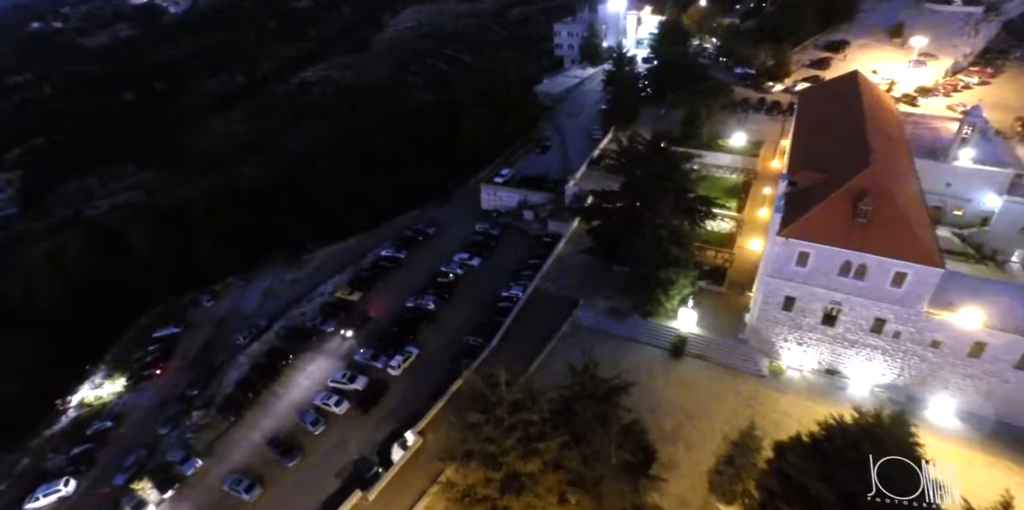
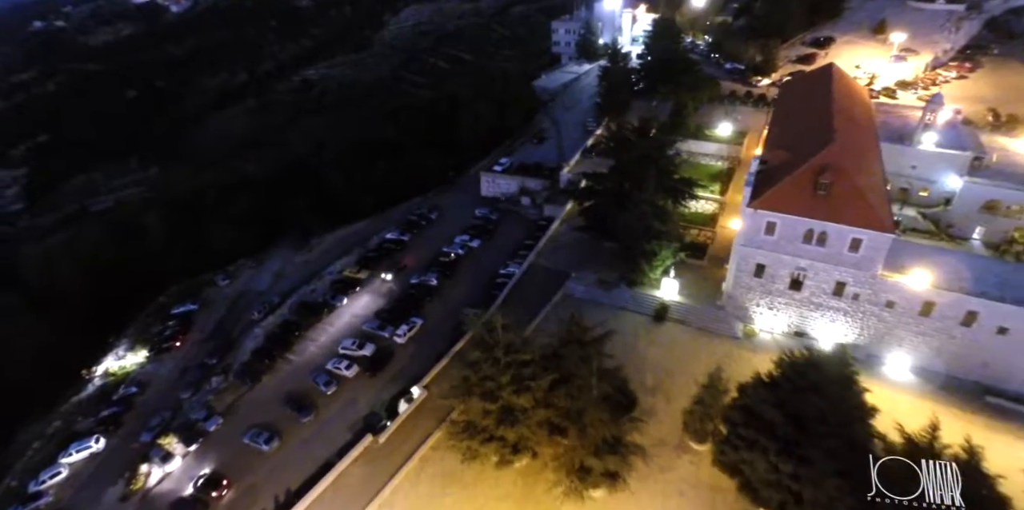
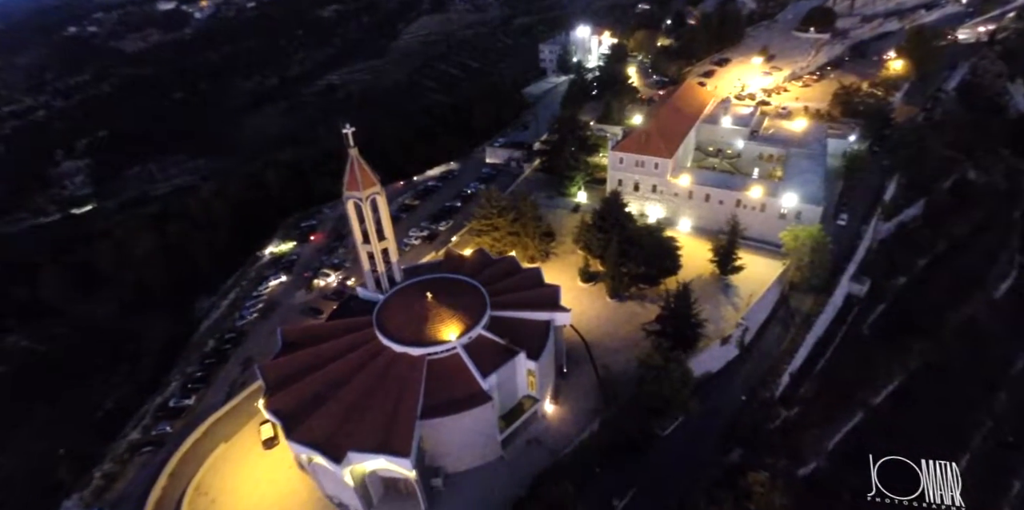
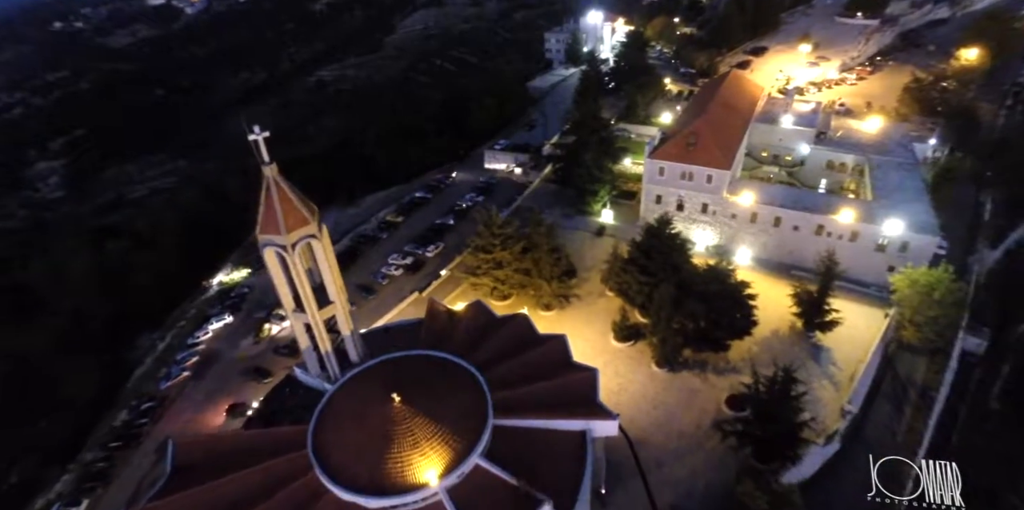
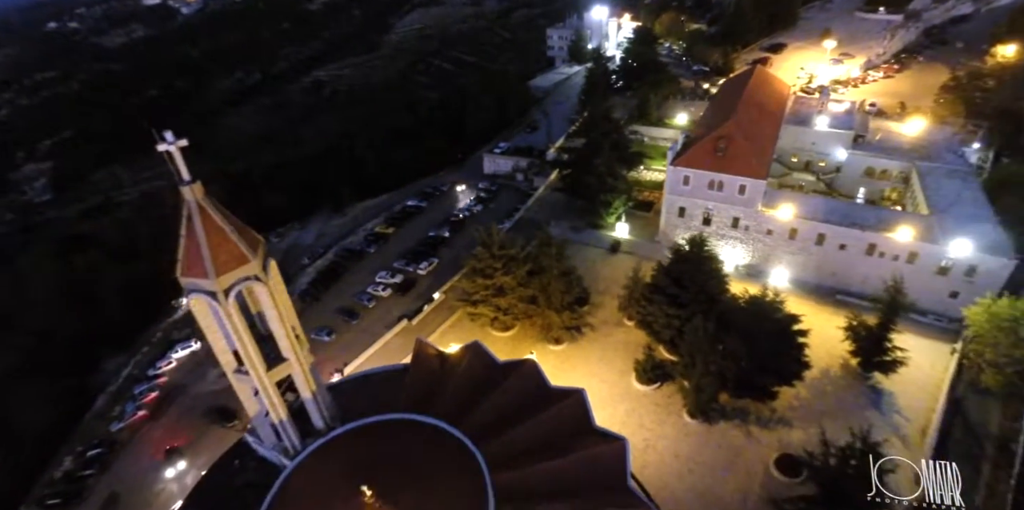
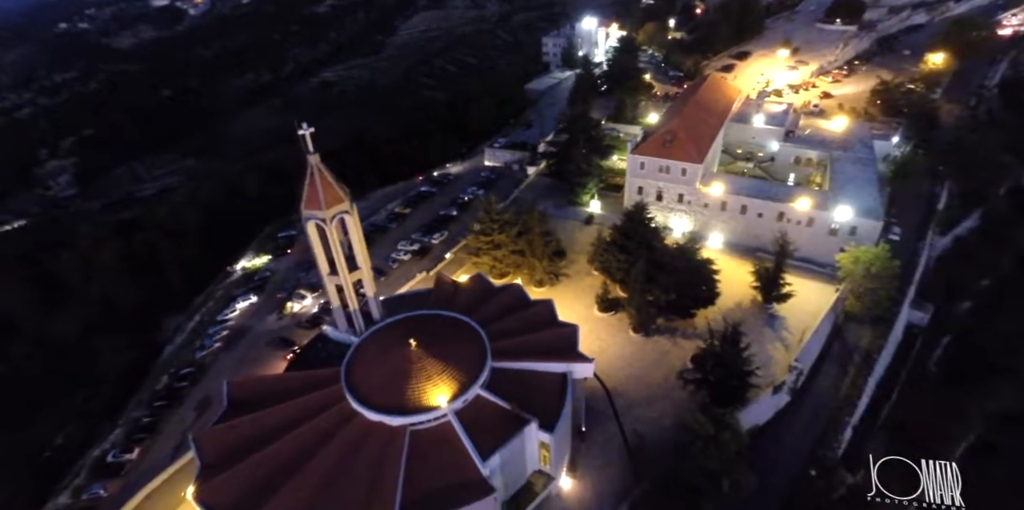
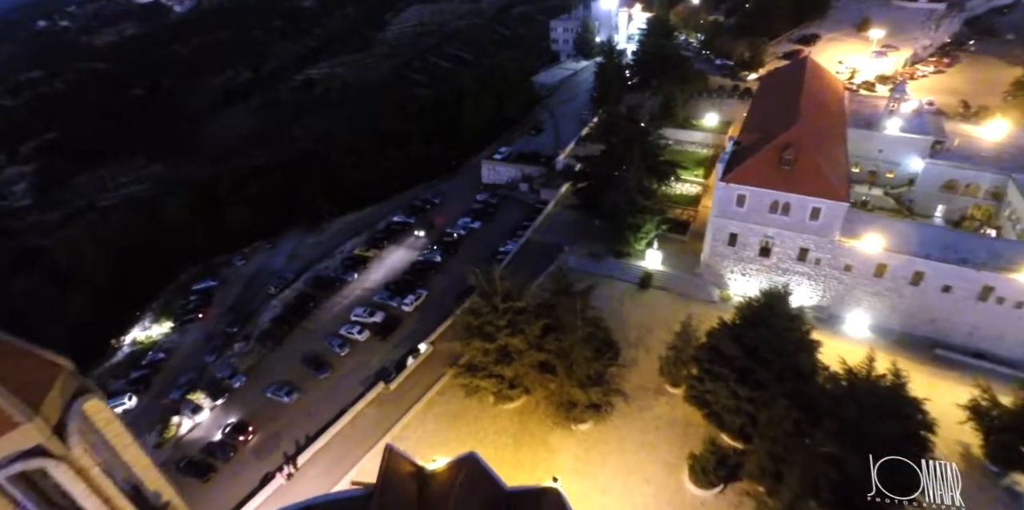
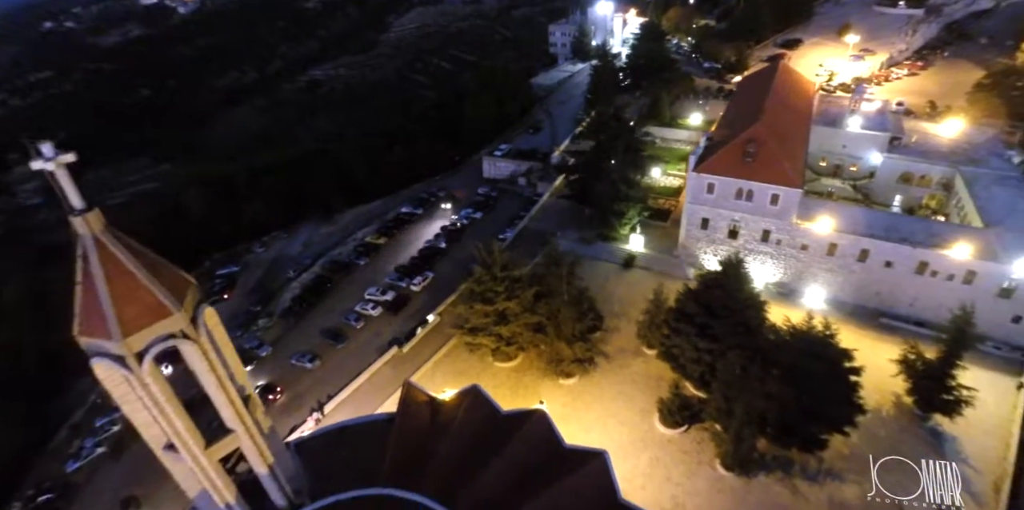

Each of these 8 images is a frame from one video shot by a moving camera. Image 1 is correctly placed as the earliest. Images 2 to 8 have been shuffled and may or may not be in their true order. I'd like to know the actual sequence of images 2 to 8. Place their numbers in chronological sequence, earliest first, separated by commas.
2, 7, 8, 5, 4, 6, 3
